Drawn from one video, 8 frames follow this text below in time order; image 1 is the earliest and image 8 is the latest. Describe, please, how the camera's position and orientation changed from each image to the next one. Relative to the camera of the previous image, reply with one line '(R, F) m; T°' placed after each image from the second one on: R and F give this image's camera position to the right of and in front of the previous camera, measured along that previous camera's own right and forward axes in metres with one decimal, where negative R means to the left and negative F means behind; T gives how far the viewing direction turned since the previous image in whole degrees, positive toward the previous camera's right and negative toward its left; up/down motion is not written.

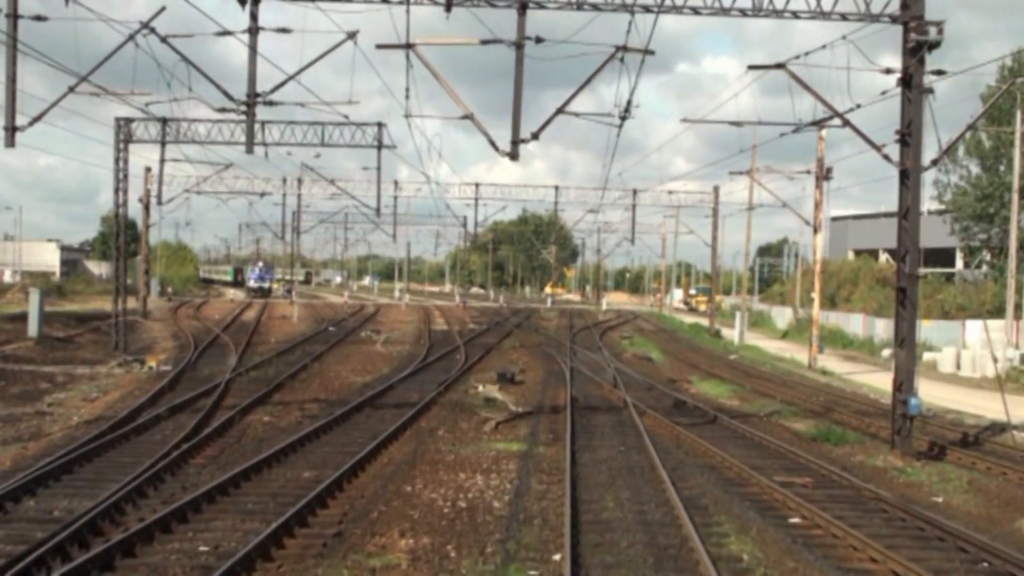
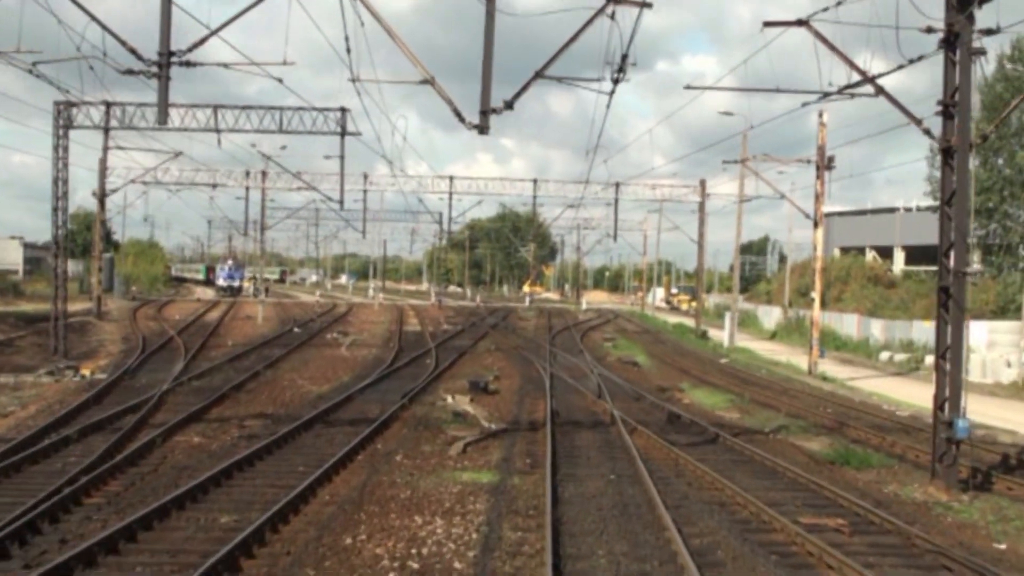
(+0.1, +3.0) m; +1°
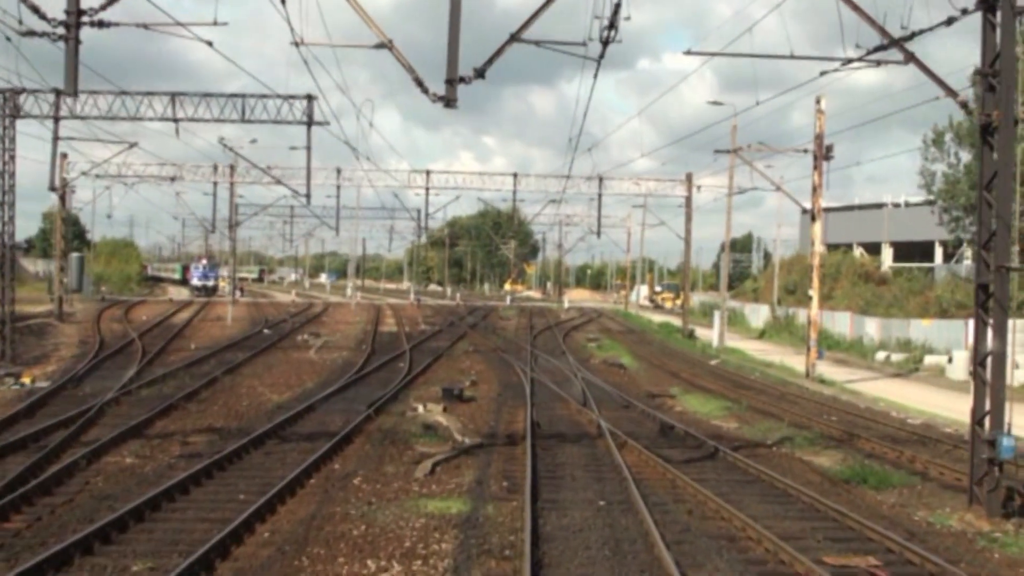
(+0.1, +2.1) m; +1°
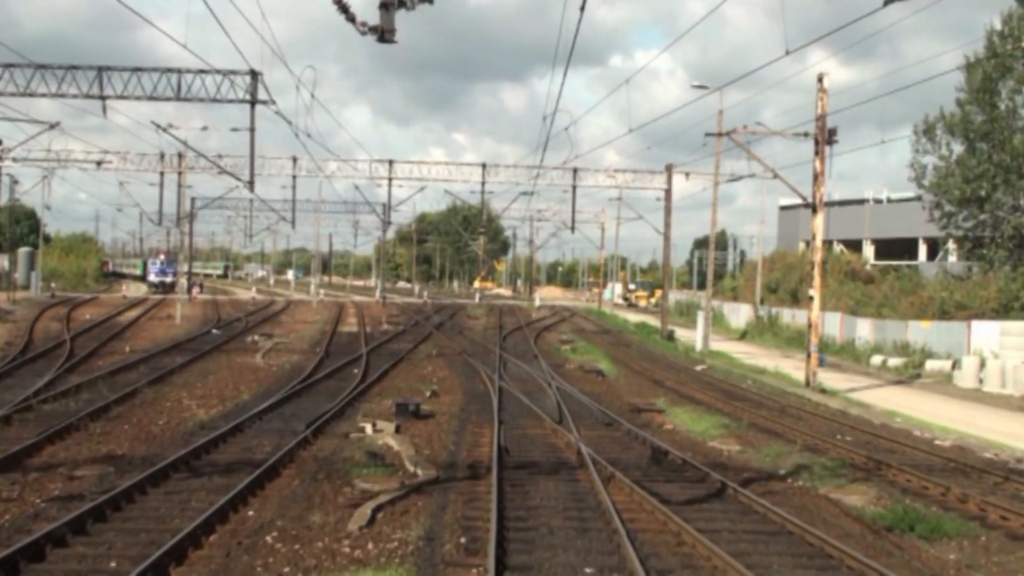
(+0.1, +3.4) m; +1°
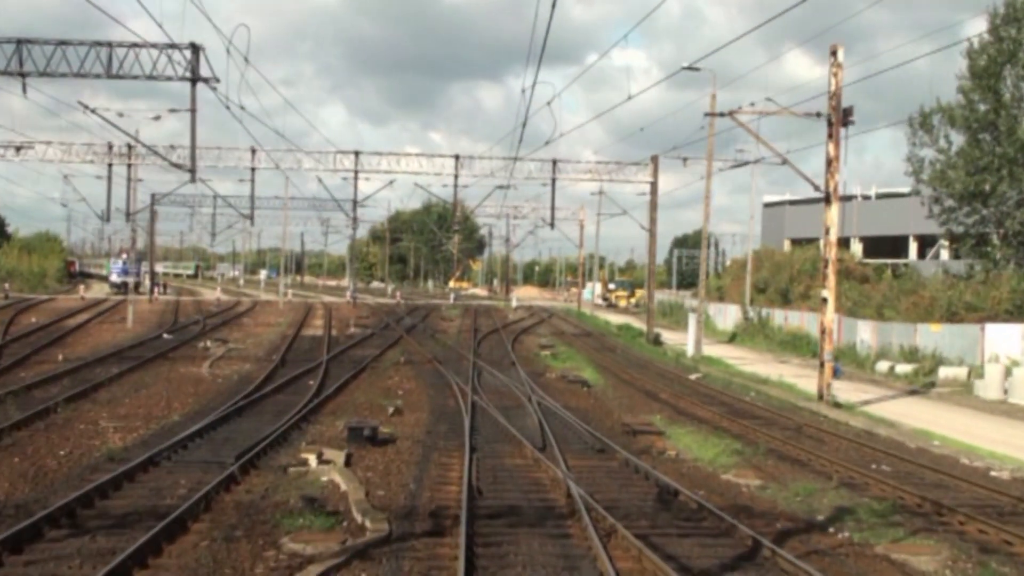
(0.0, +3.3) m; +1°
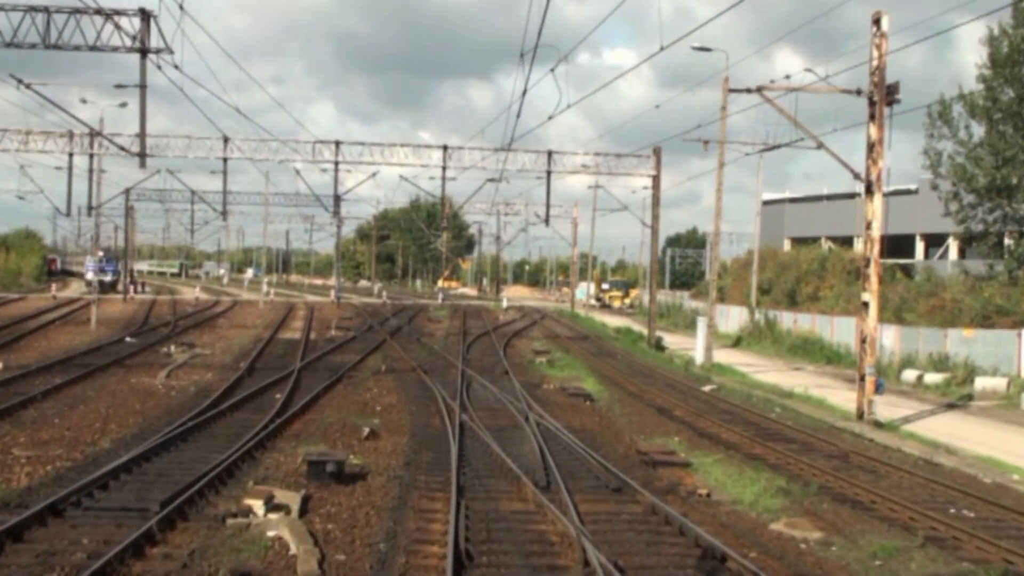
(-0.1, +3.3) m; 0°
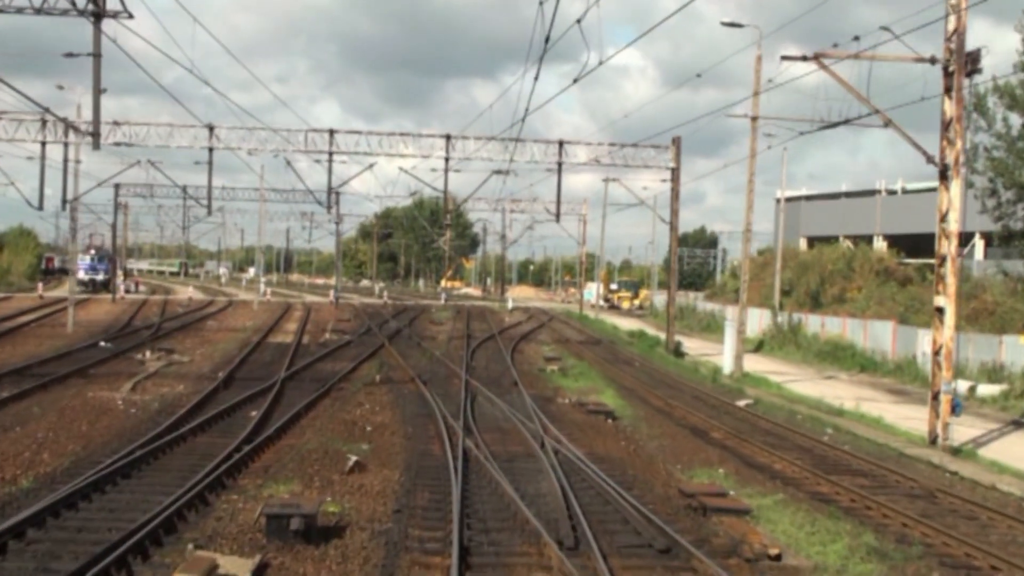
(-0.1, +3.2) m; 0°
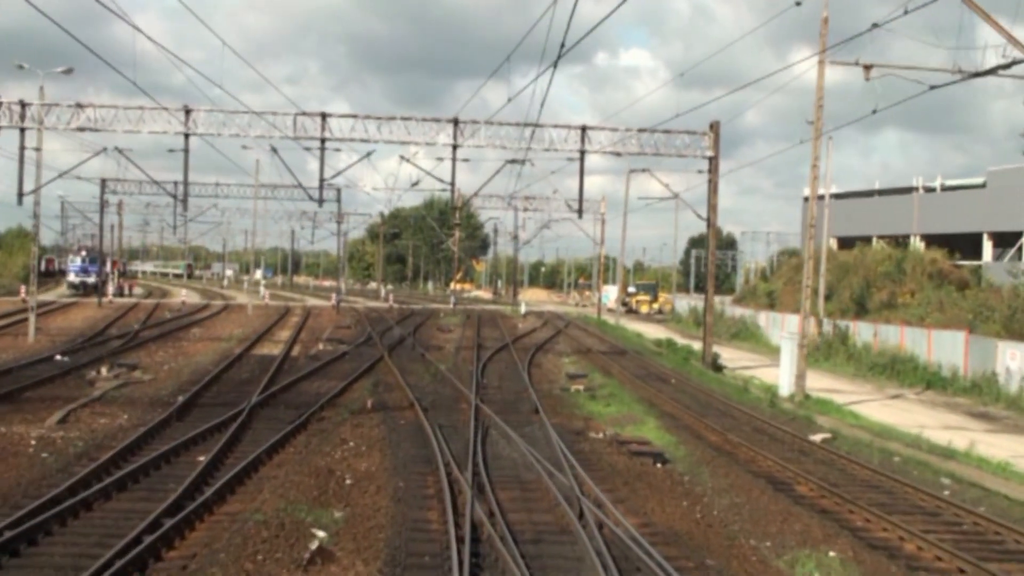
(-0.1, +4.8) m; 0°
